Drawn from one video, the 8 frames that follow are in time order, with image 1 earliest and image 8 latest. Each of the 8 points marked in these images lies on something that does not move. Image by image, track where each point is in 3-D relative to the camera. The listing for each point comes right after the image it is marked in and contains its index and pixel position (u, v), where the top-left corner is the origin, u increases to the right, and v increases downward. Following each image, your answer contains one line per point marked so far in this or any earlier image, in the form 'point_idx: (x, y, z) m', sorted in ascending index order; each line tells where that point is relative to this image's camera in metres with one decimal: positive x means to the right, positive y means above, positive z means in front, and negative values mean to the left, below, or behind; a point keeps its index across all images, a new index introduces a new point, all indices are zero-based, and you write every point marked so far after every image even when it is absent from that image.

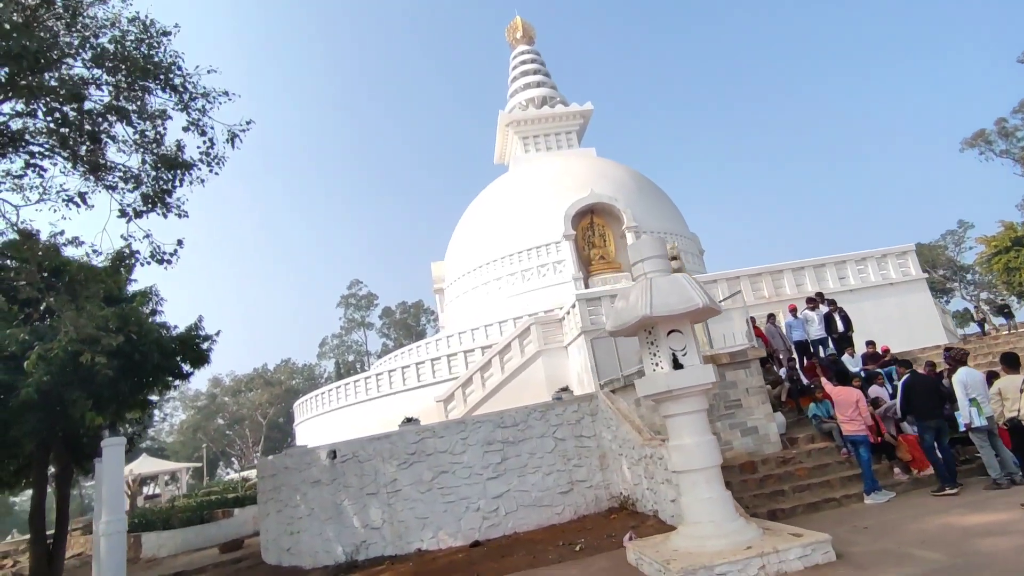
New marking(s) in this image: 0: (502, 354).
0: (-0.3, -2.0, +16.3) m
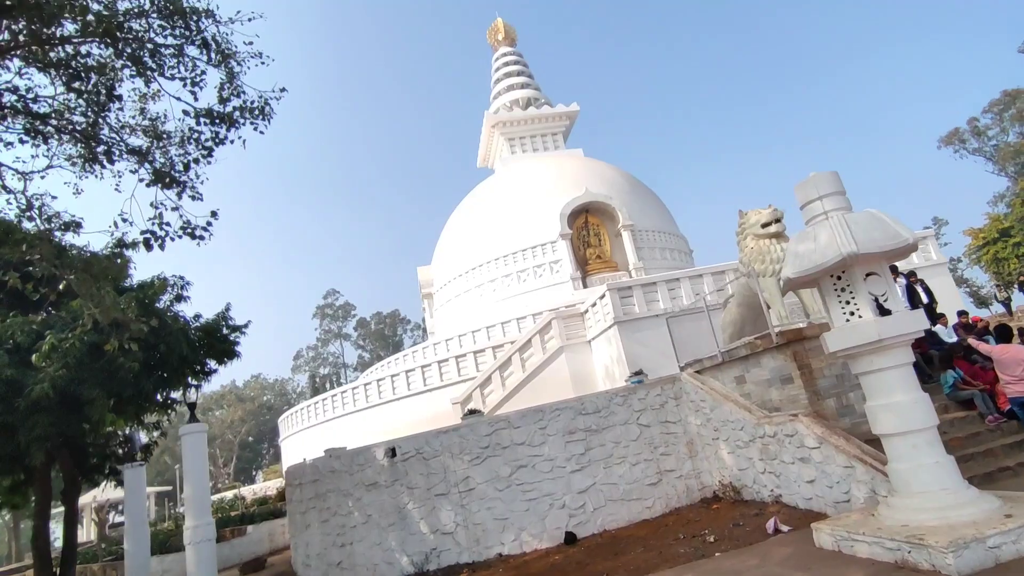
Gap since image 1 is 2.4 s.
0: (+0.3, -1.8, +15.5) m
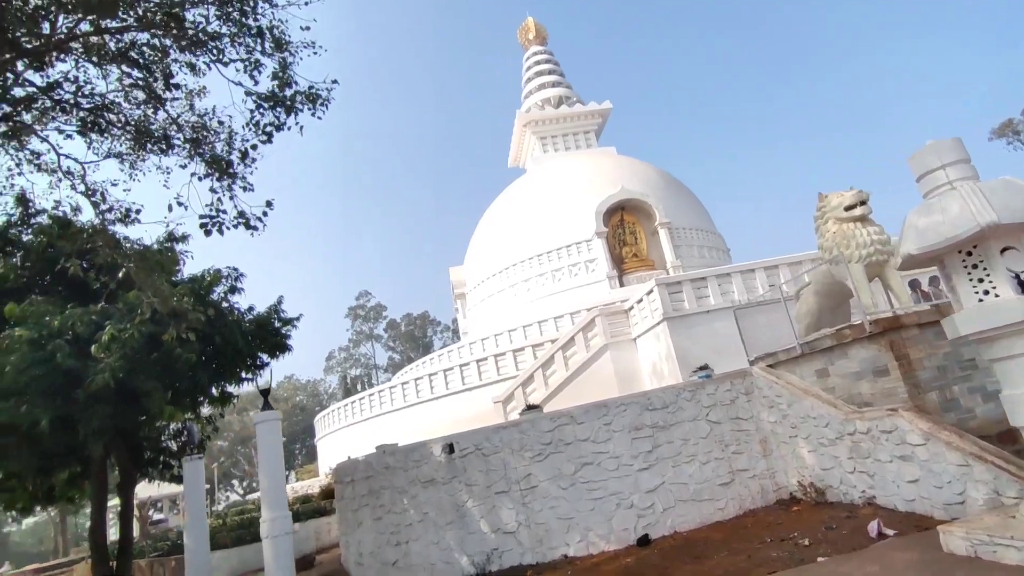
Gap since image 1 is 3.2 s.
0: (+1.4, -1.7, +15.1) m
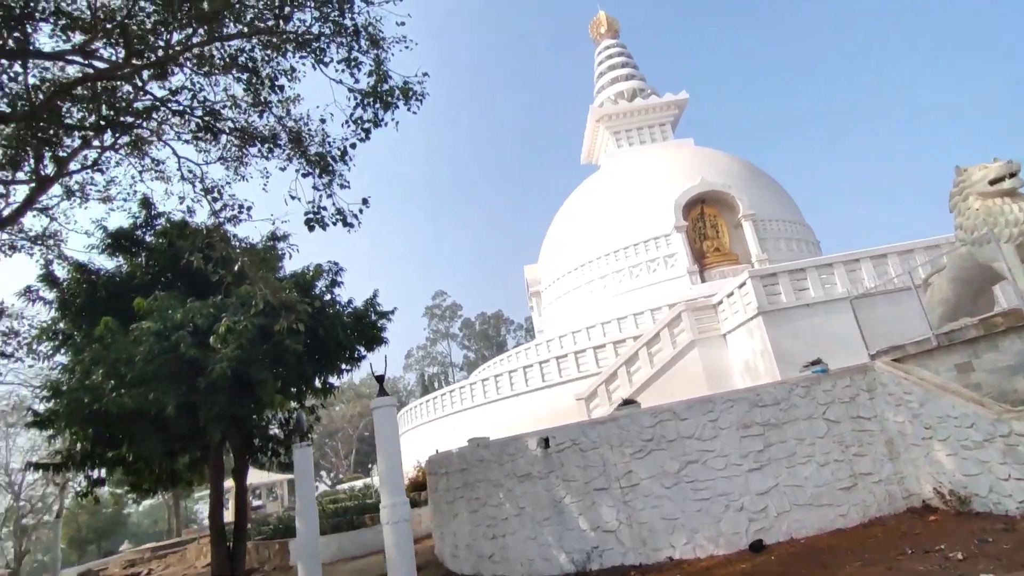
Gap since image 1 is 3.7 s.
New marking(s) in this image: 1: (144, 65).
0: (+3.7, -1.5, +14.6) m
1: (-5.1, +3.1, +7.5) m
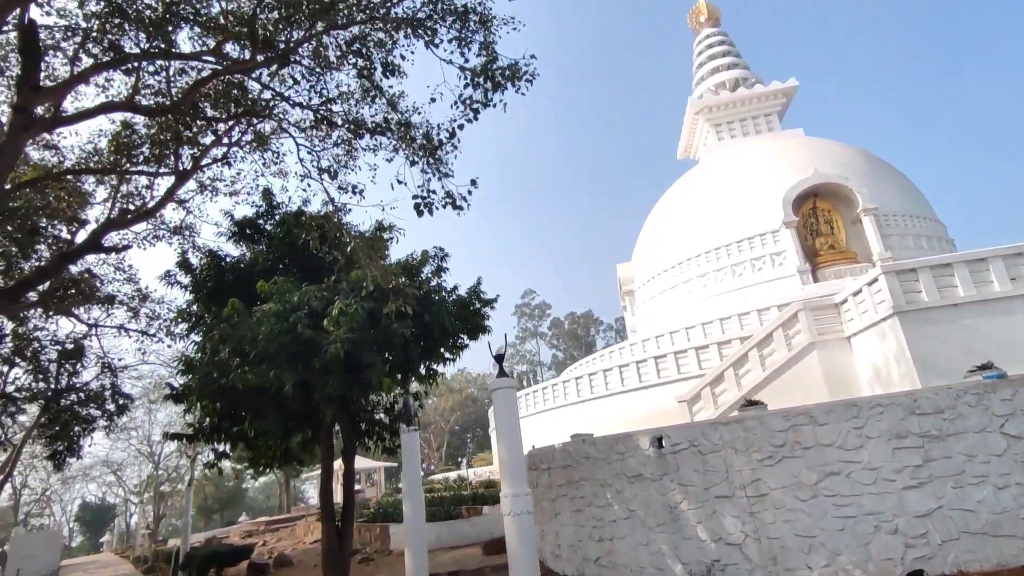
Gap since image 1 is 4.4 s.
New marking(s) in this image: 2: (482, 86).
0: (+6.2, -1.5, +13.5) m
1: (-3.5, +3.3, +7.9) m
2: (-0.4, +2.4, +6.6) m
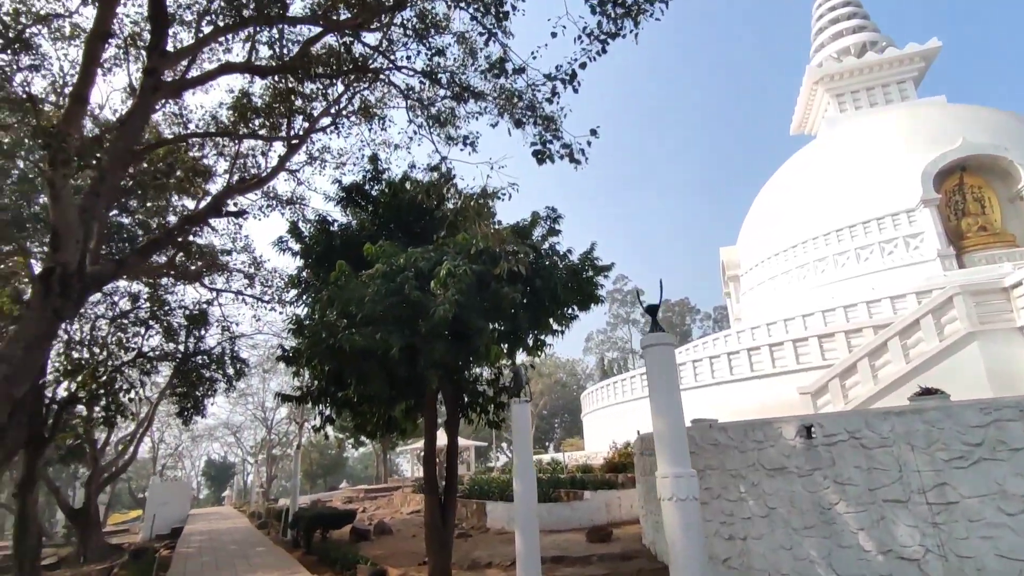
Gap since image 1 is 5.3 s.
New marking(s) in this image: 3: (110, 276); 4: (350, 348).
0: (+8.5, -1.0, +11.7) m
1: (-1.9, +3.8, +7.6) m
2: (+1.0, +2.9, +5.9) m
3: (-5.1, +0.1, +7.0) m
4: (-1.9, -0.7, +6.5) m
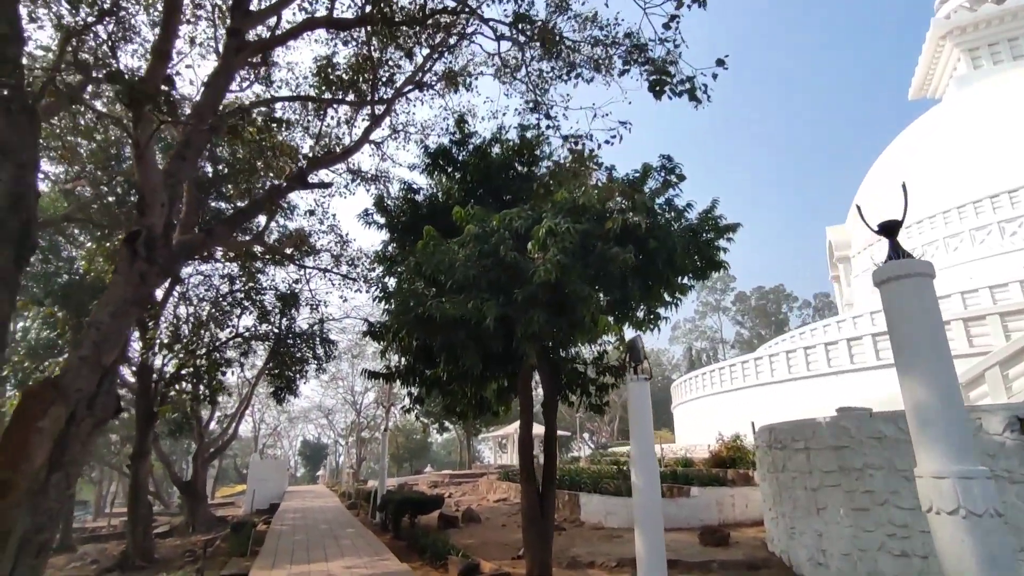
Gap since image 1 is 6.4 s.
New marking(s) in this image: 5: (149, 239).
0: (+10.3, -0.5, +9.6) m
1: (-0.6, +4.2, +6.9) m
2: (+2.0, +3.2, +4.8) m
3: (-3.9, +0.5, +6.7) m
4: (-0.8, -0.3, +5.8) m
5: (-3.7, +0.5, +5.6) m
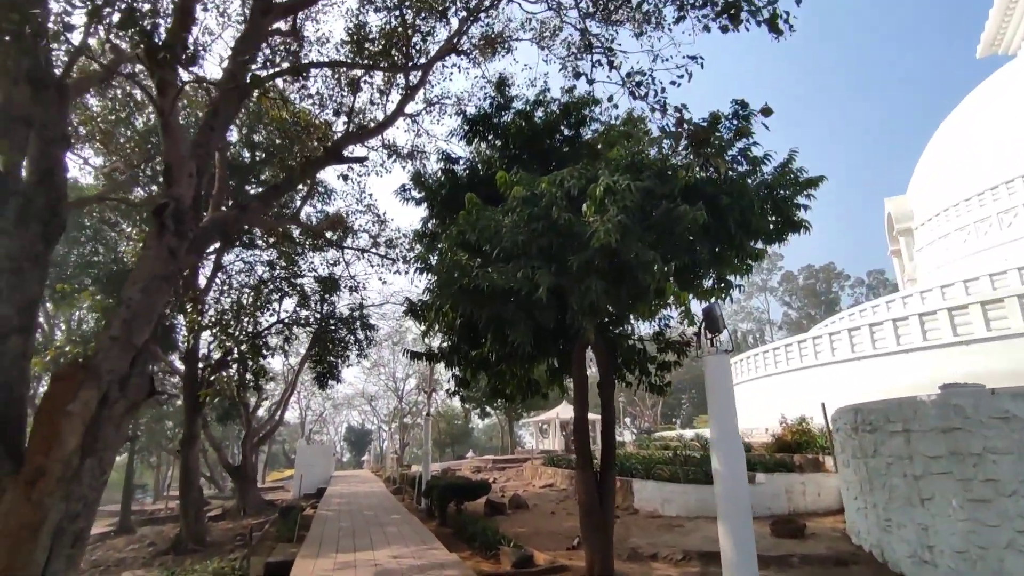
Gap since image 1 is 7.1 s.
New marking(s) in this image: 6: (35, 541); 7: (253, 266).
0: (+11.0, +0.2, +8.3) m
1: (-0.1, +4.6, +6.3) m
2: (+2.4, +3.6, +4.0) m
3: (-3.3, +0.8, +6.4) m
4: (-0.3, 0.0, +5.3) m
5: (-3.2, +0.7, +5.3) m
6: (-3.6, -1.9, +4.2) m
7: (-6.4, +0.5, +13.5) m
